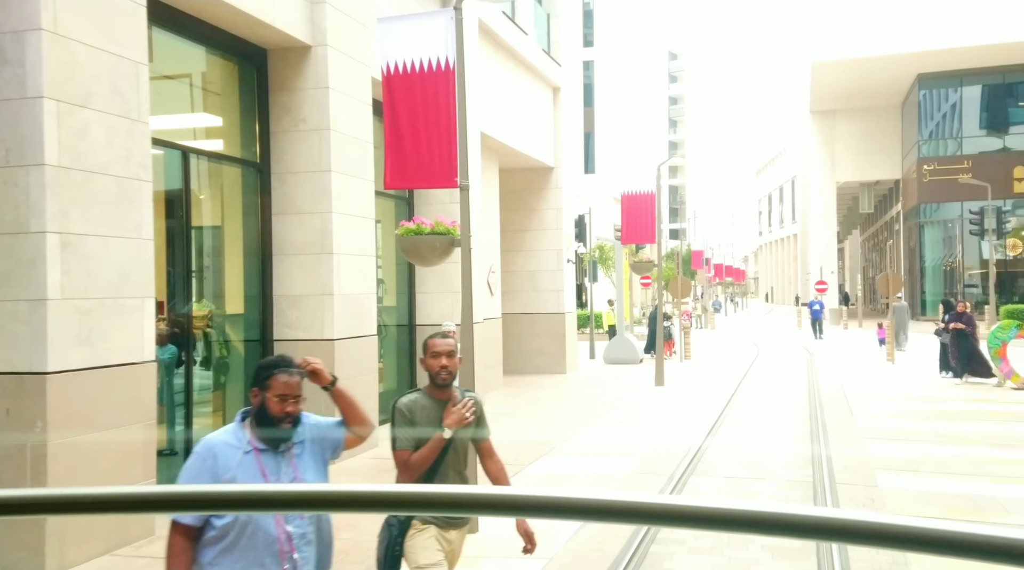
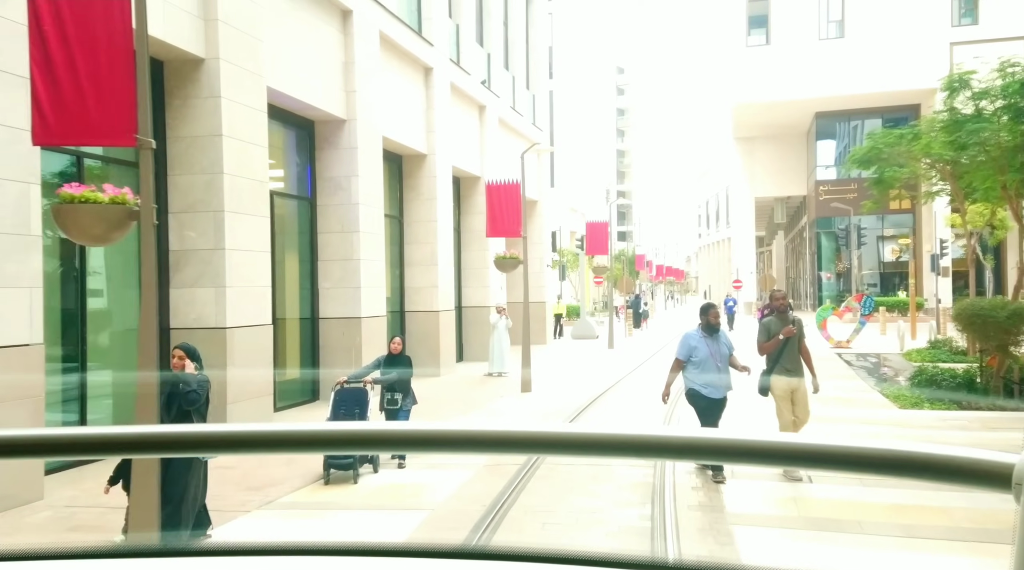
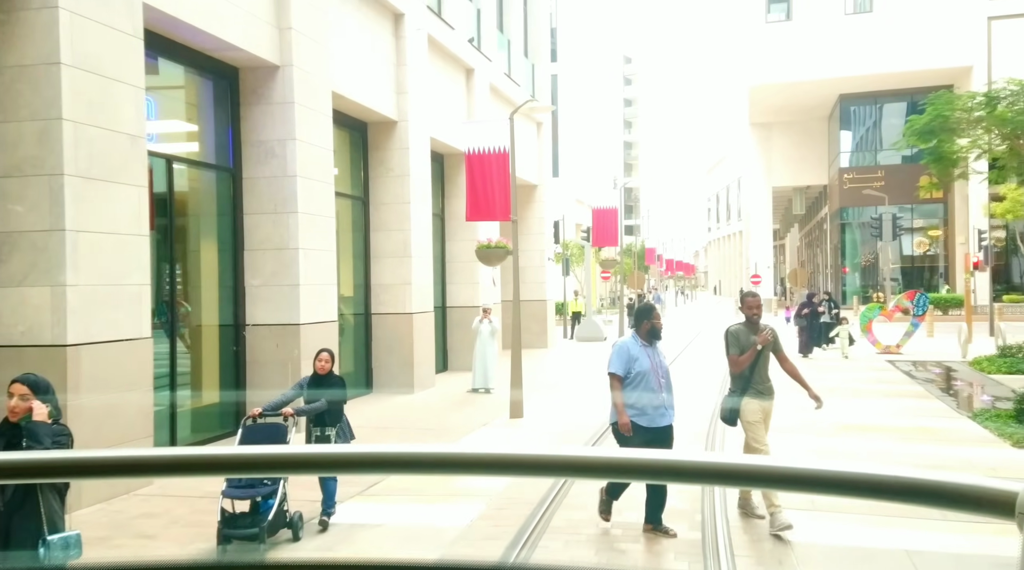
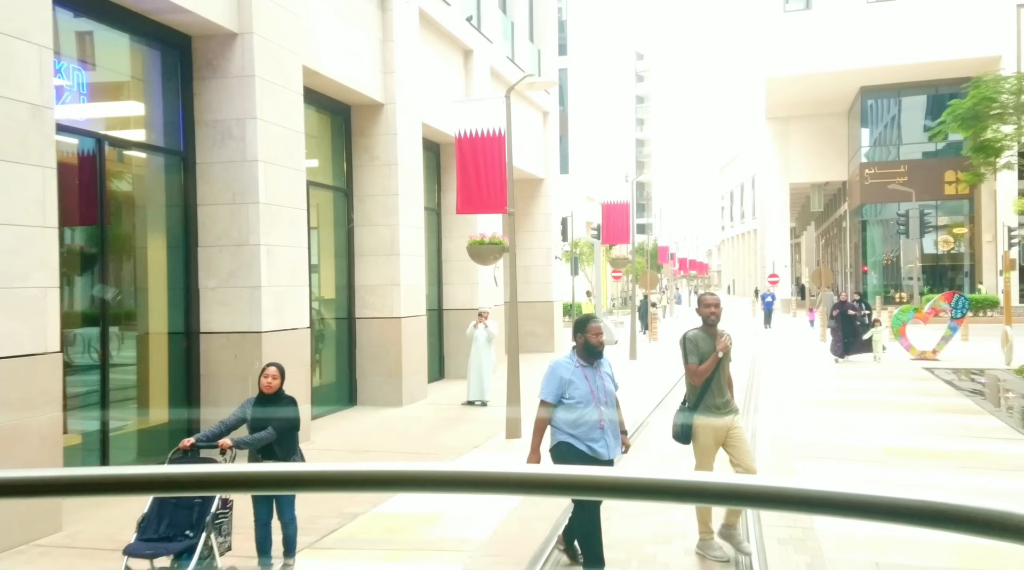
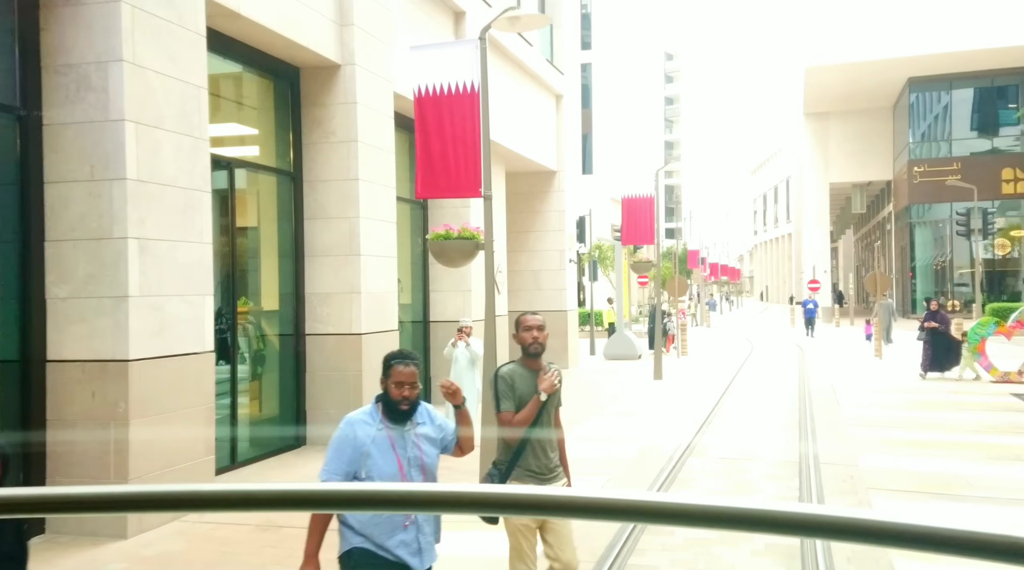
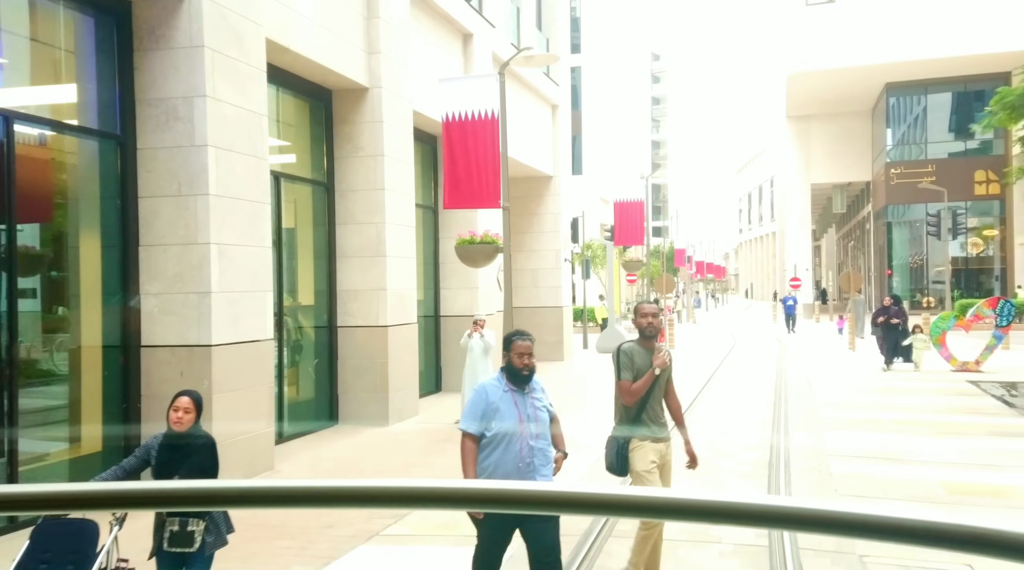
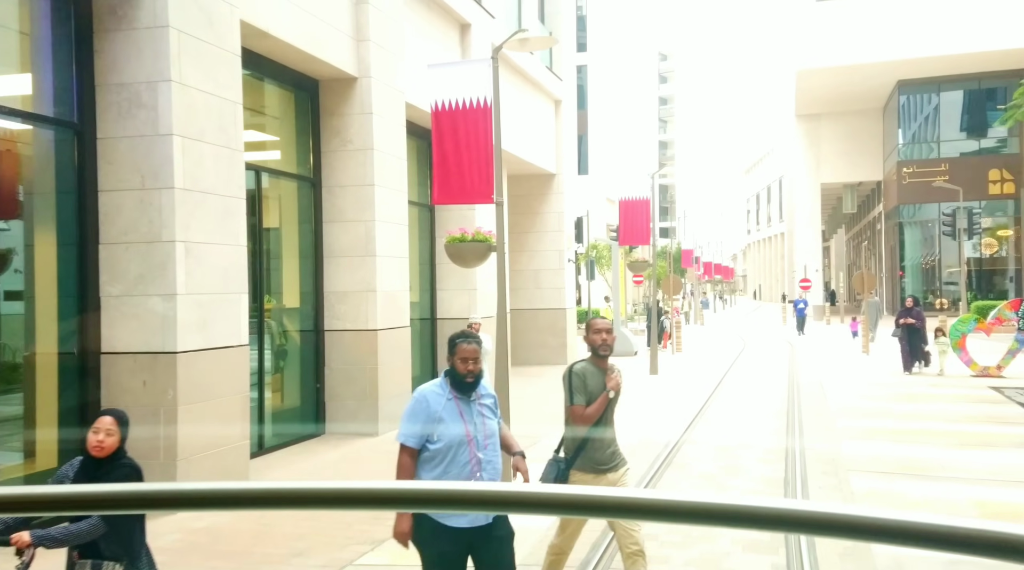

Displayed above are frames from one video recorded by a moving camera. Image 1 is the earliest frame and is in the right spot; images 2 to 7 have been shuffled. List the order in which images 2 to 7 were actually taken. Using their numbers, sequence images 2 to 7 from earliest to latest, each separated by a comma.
5, 7, 6, 4, 3, 2
